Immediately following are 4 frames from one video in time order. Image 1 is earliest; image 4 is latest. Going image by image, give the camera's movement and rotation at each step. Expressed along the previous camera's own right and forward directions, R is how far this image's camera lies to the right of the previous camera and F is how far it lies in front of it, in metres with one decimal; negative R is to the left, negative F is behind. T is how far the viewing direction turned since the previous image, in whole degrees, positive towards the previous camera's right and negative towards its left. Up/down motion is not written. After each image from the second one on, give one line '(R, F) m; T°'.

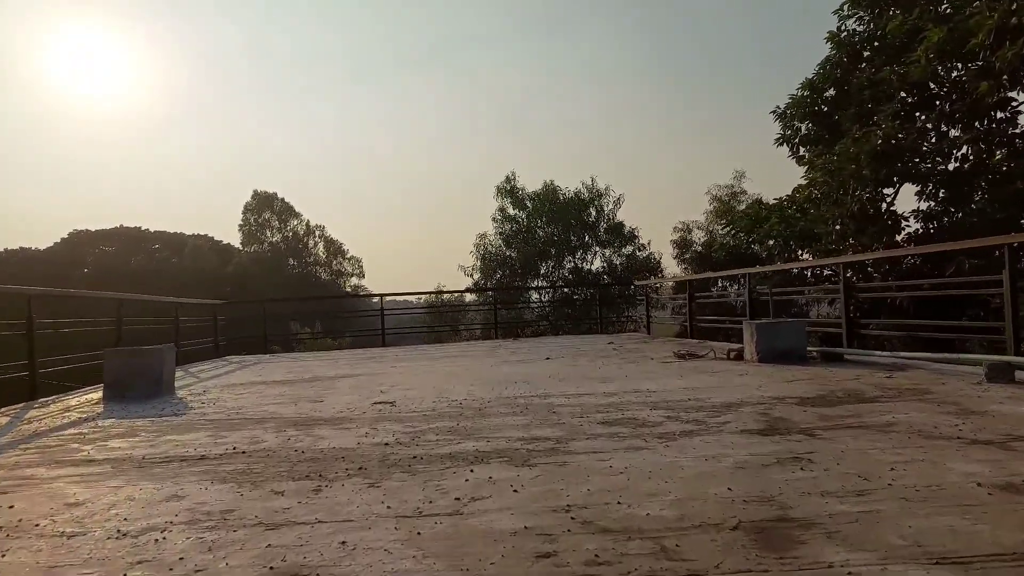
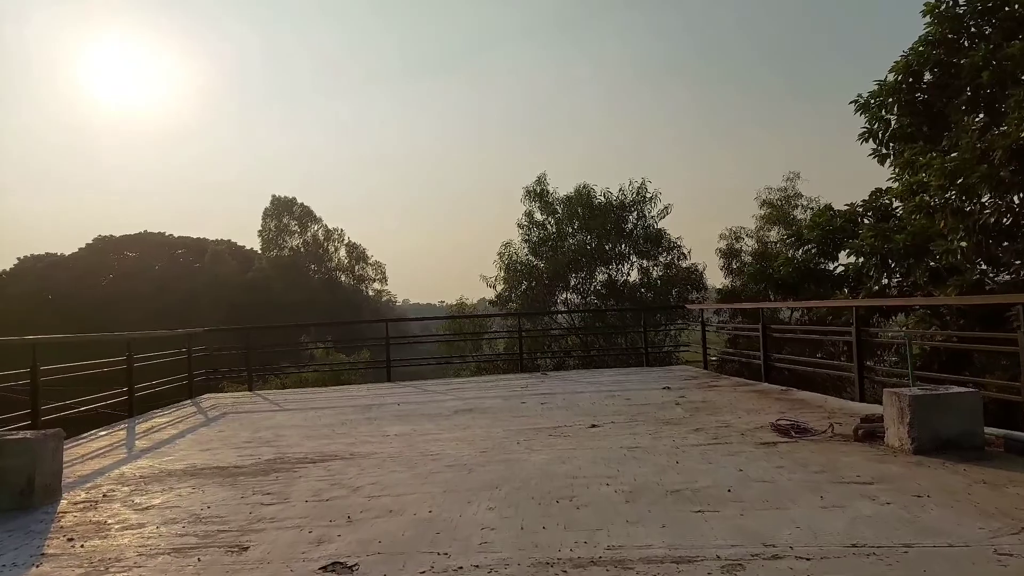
(-0.1, +1.4) m; -2°
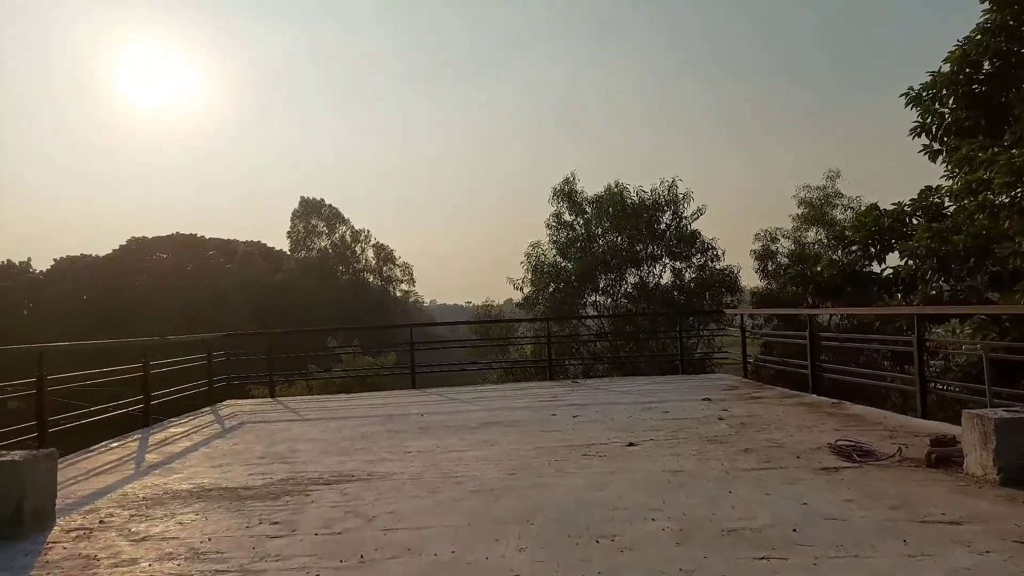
(0.0, +0.3) m; -2°
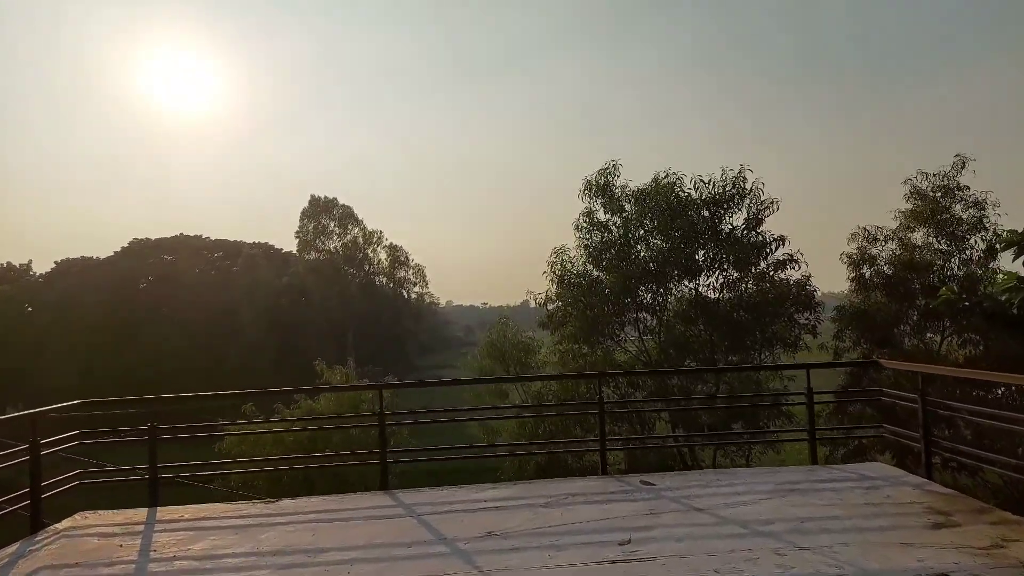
(-0.1, +2.8) m; -1°
